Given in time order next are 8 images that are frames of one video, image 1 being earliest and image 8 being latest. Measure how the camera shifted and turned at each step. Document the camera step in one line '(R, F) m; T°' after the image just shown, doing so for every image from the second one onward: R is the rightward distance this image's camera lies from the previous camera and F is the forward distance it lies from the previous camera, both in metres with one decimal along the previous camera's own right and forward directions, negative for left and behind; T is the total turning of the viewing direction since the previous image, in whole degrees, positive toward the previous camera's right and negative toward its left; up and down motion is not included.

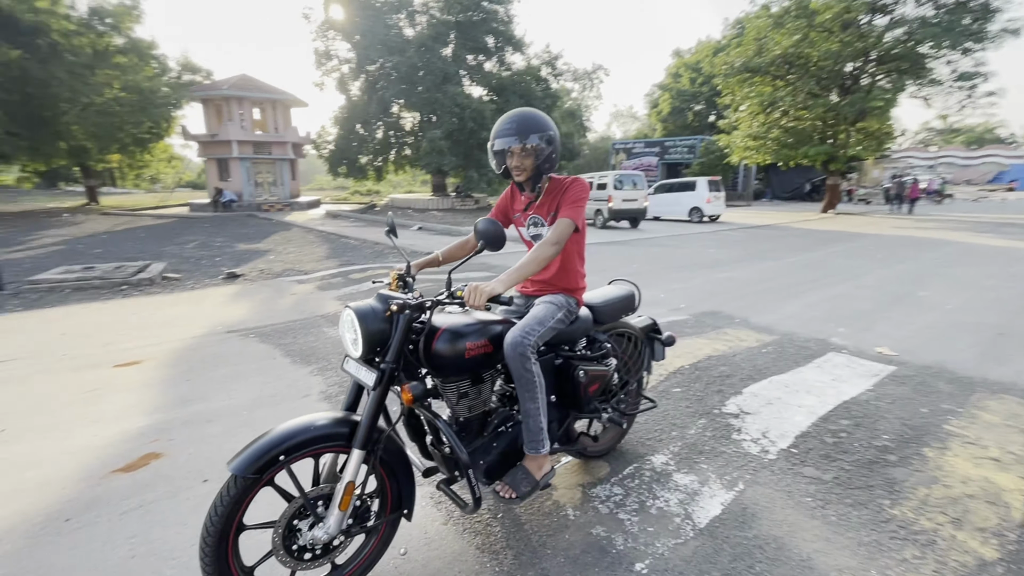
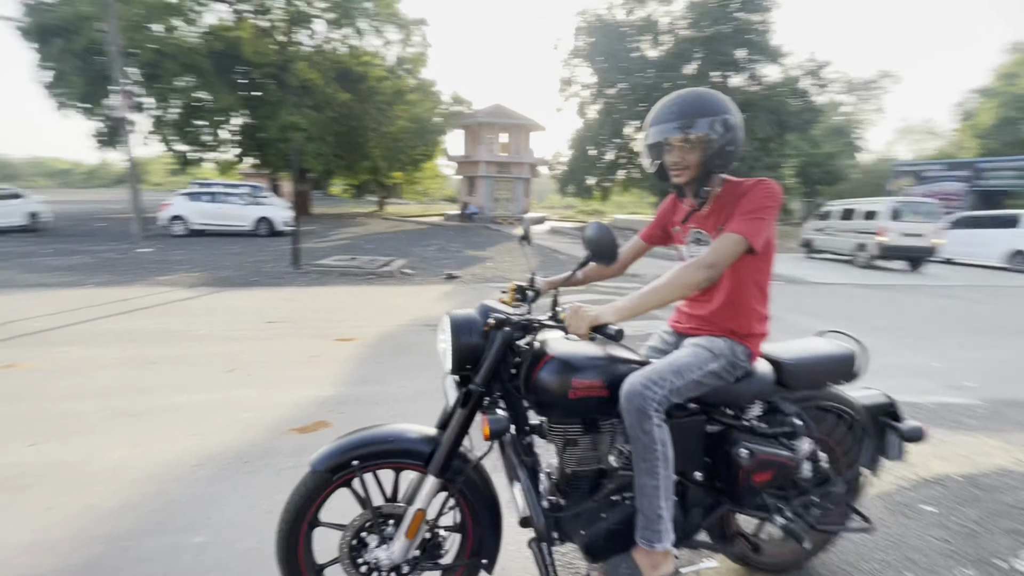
(+0.2, +0.4) m; -26°
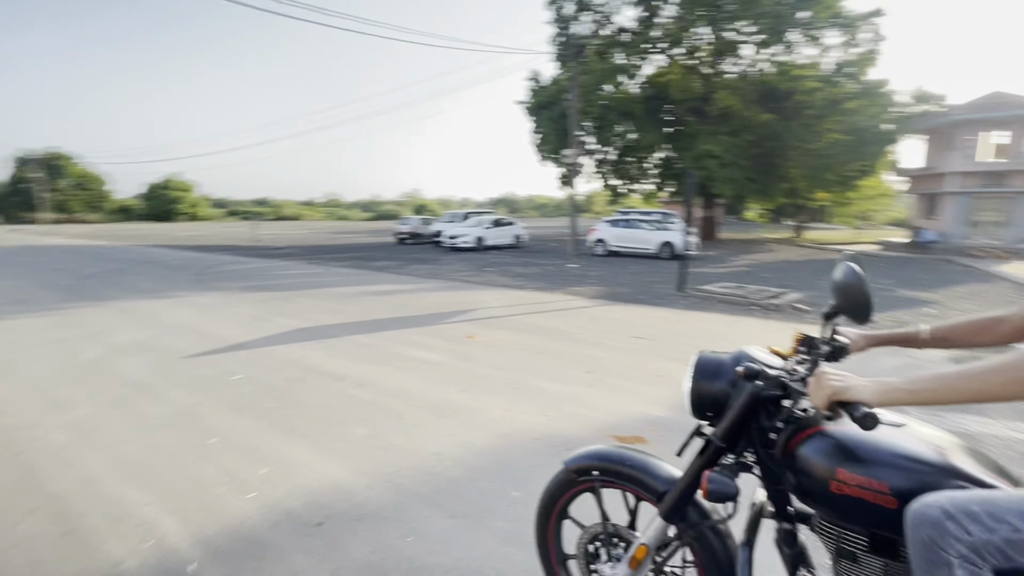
(+0.4, +0.1) m; -46°
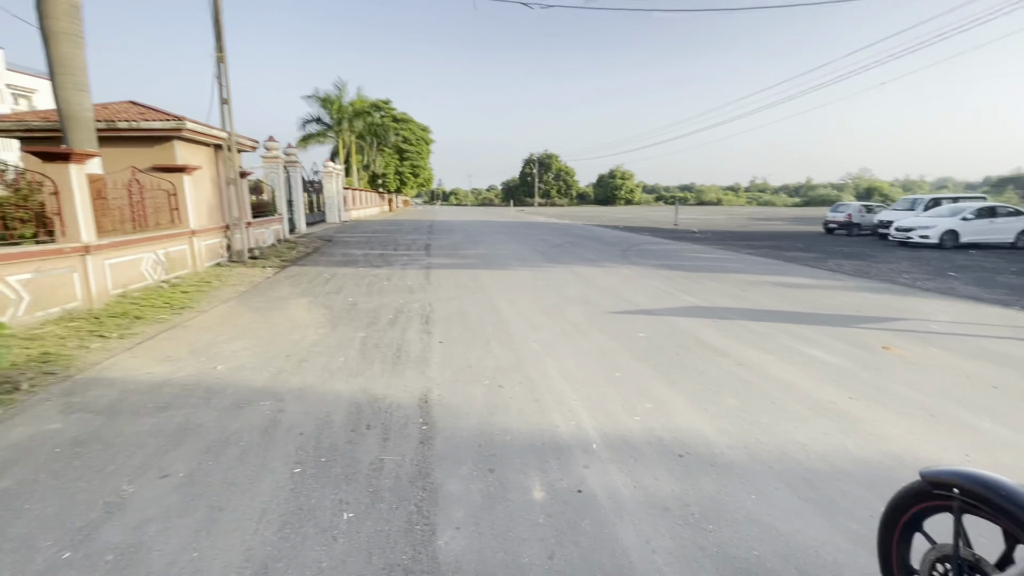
(-0.9, -0.4) m; -12°
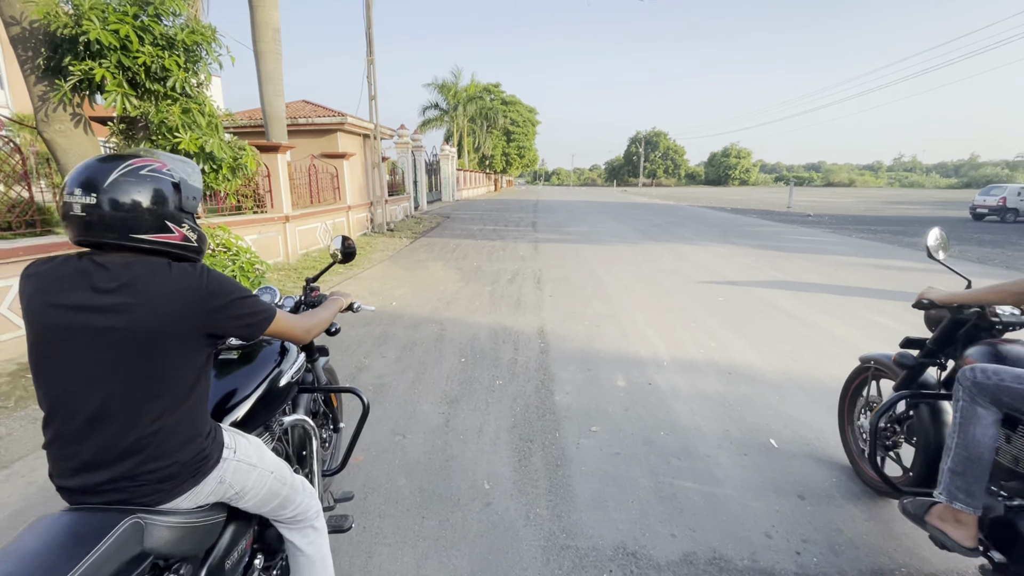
(0.0, -1.4) m; -12°
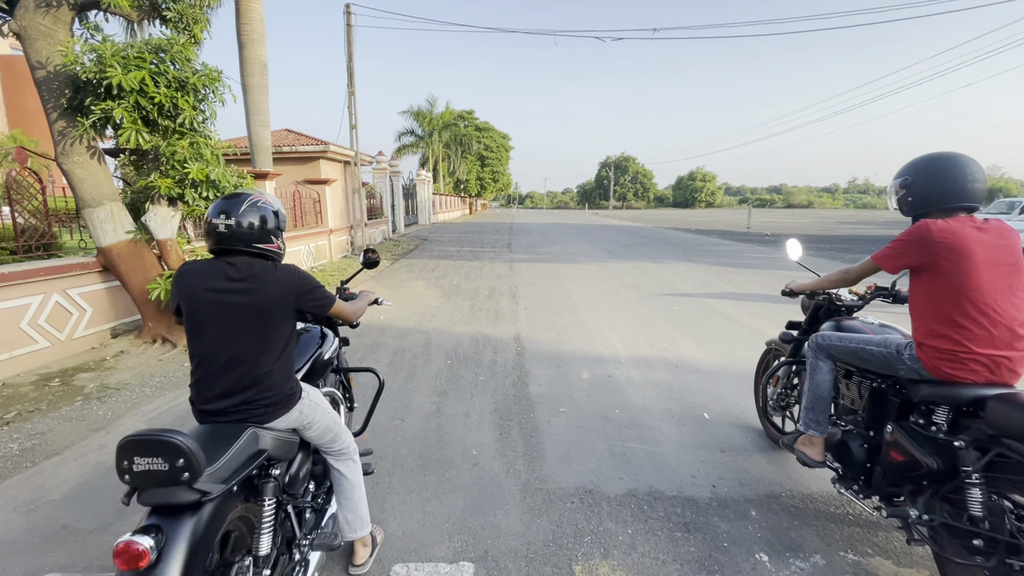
(0.0, -0.7) m; +3°
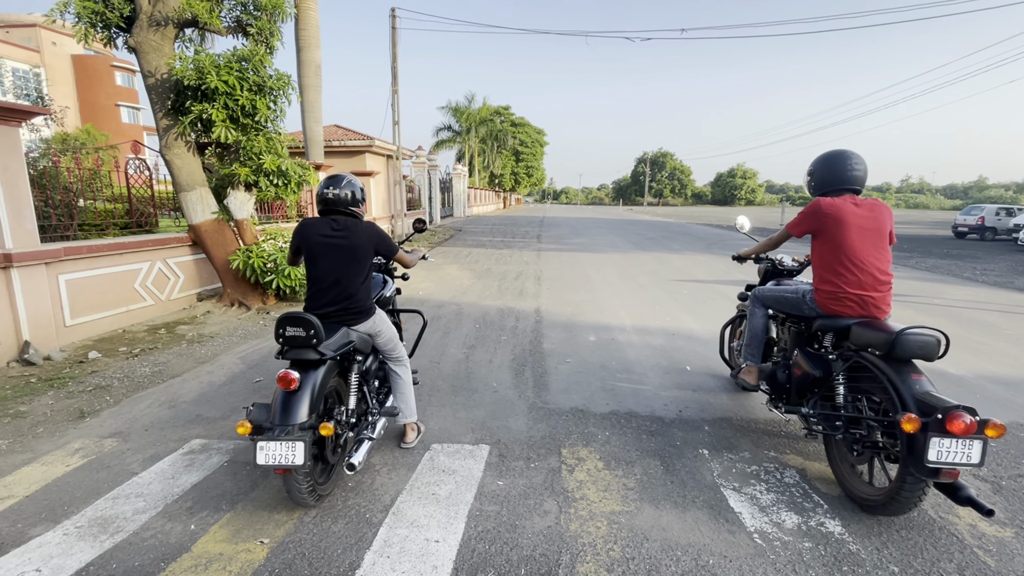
(+0.2, -0.9) m; -4°
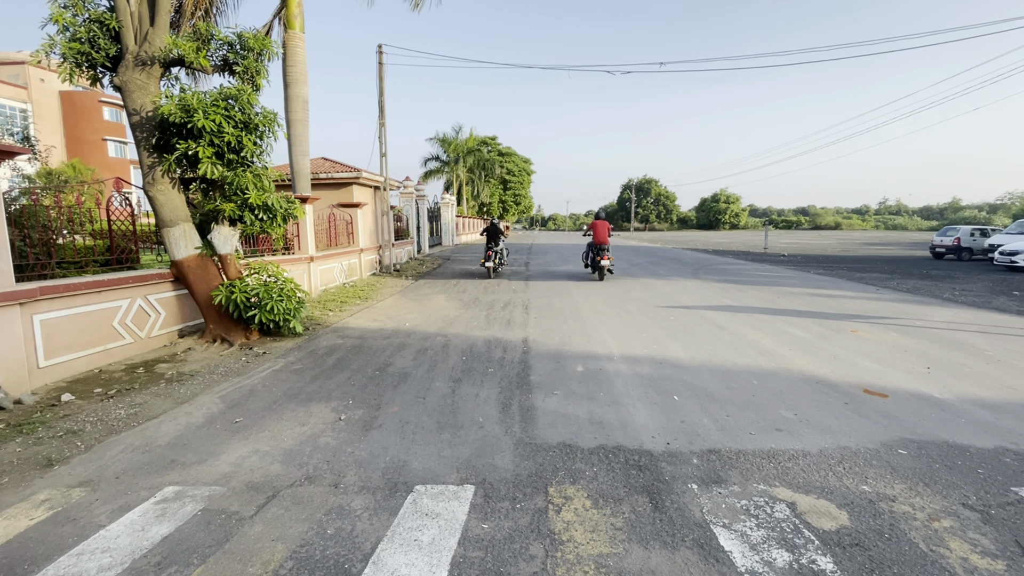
(+0.1, 0.0) m; +1°
